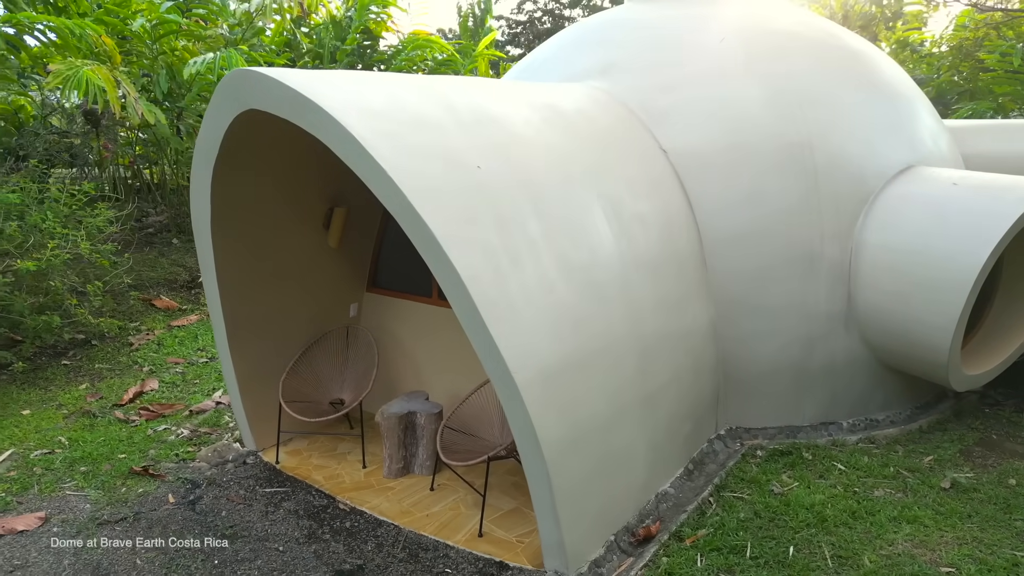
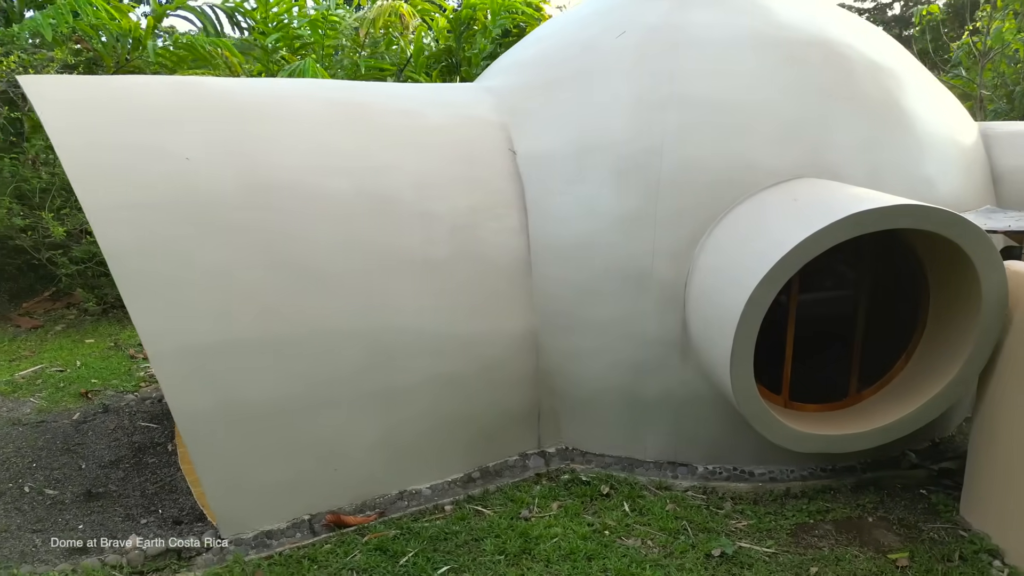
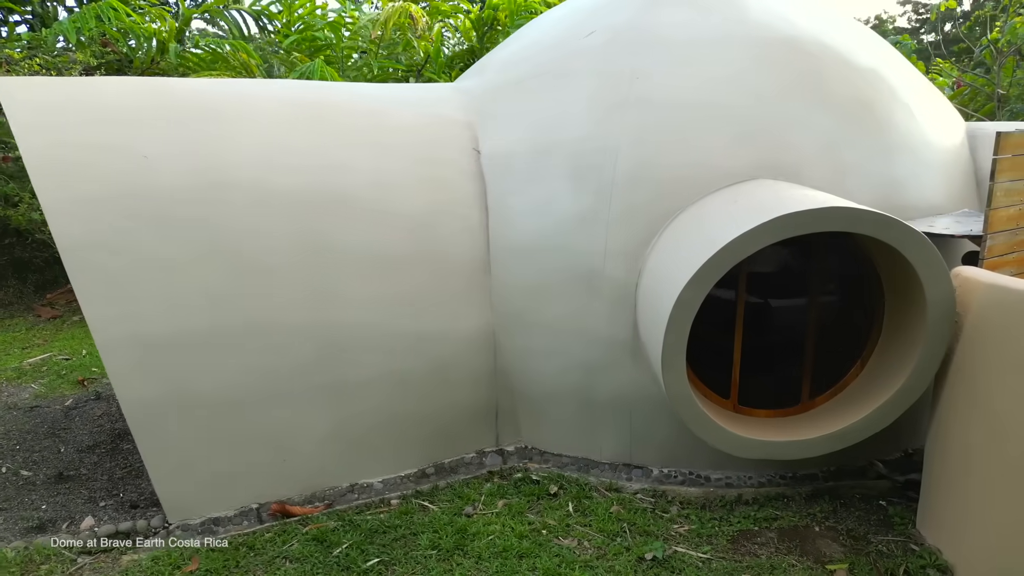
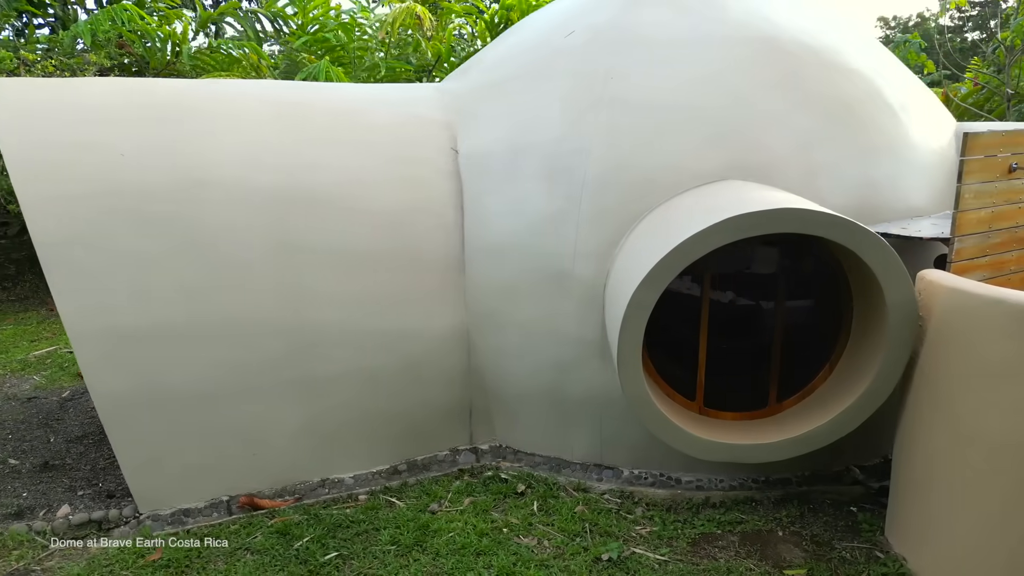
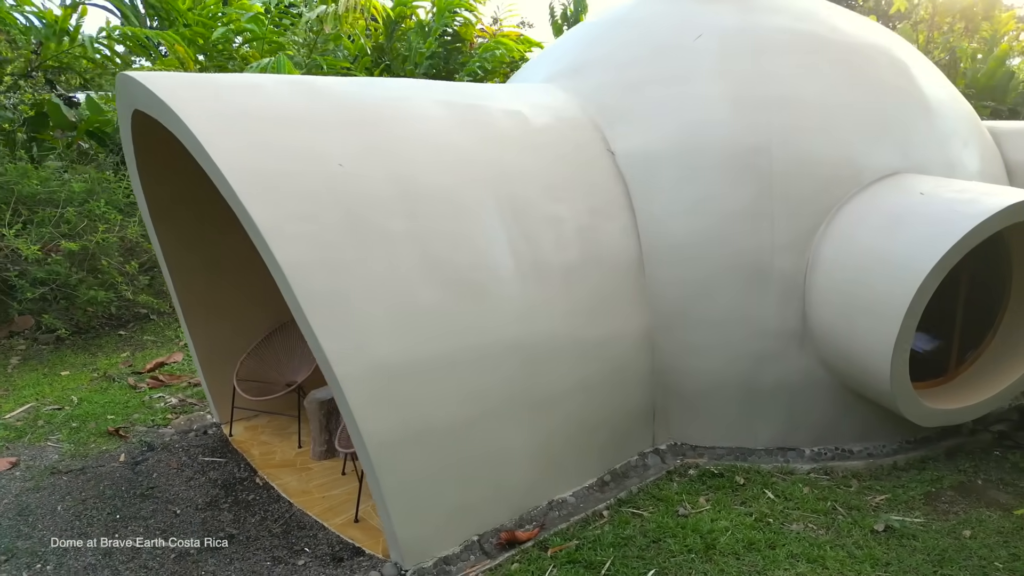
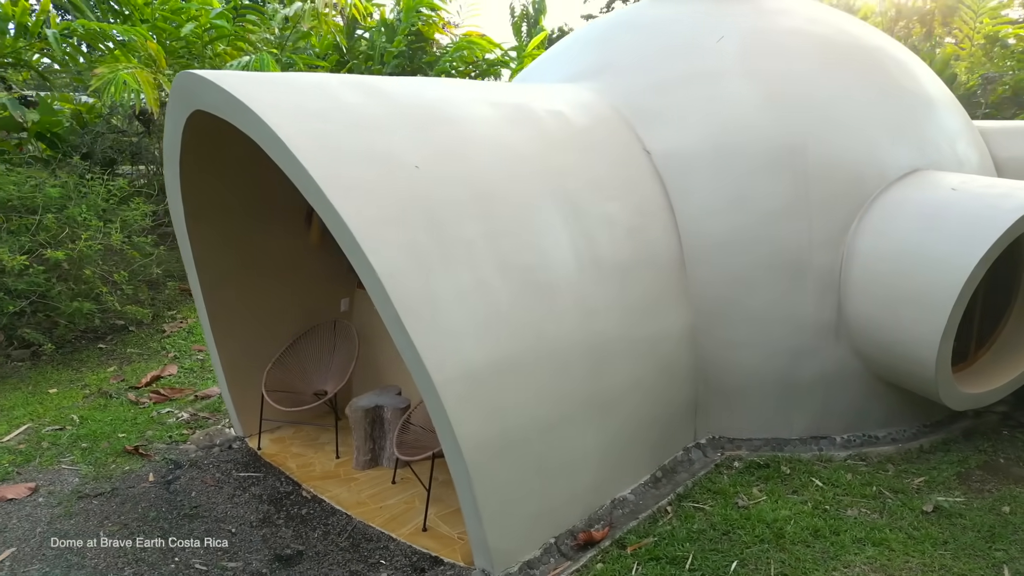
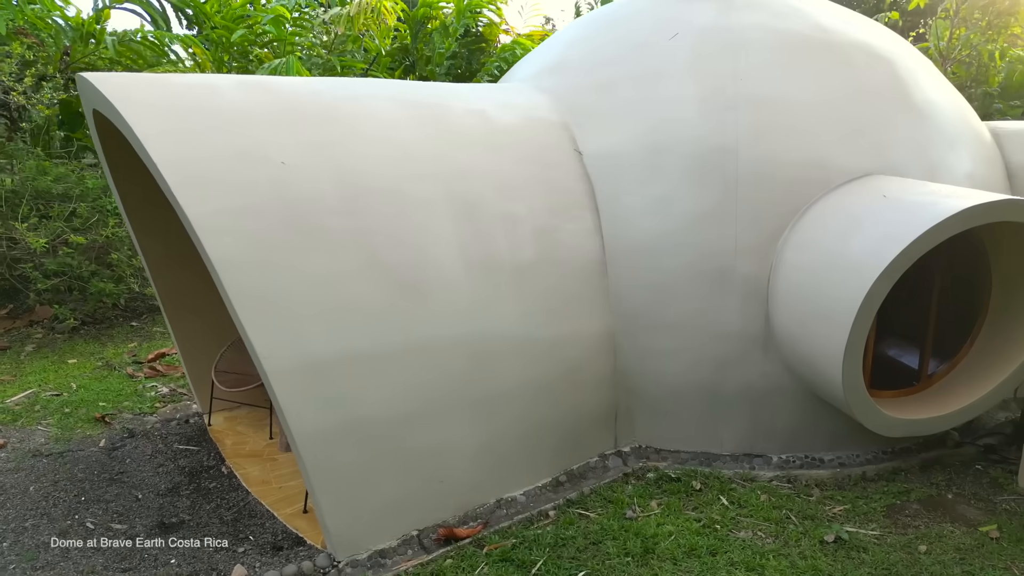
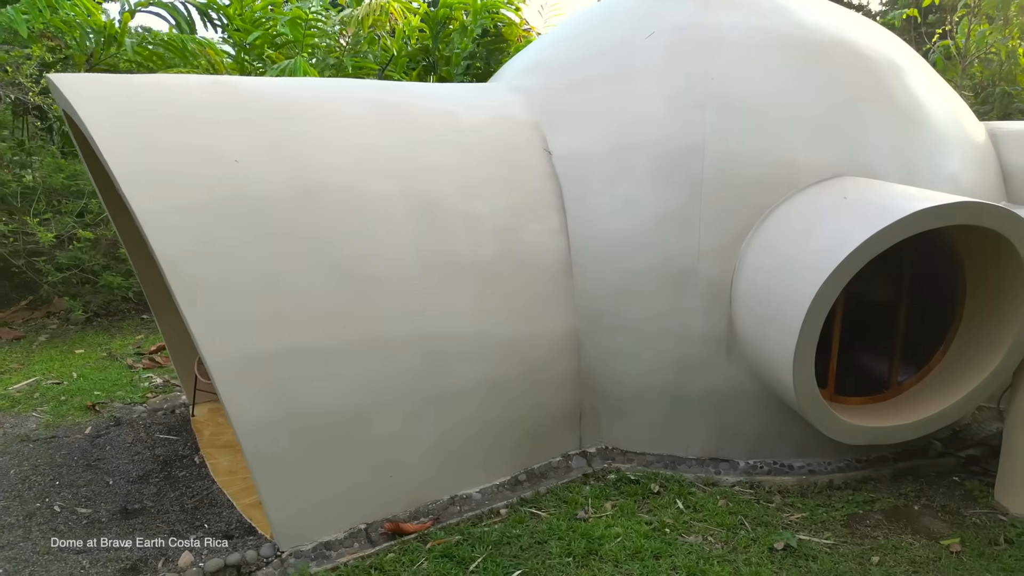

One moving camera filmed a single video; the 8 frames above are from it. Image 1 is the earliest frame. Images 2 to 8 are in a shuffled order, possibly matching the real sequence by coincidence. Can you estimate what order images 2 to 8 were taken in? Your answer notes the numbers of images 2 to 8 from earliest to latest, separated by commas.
6, 5, 7, 8, 2, 3, 4
